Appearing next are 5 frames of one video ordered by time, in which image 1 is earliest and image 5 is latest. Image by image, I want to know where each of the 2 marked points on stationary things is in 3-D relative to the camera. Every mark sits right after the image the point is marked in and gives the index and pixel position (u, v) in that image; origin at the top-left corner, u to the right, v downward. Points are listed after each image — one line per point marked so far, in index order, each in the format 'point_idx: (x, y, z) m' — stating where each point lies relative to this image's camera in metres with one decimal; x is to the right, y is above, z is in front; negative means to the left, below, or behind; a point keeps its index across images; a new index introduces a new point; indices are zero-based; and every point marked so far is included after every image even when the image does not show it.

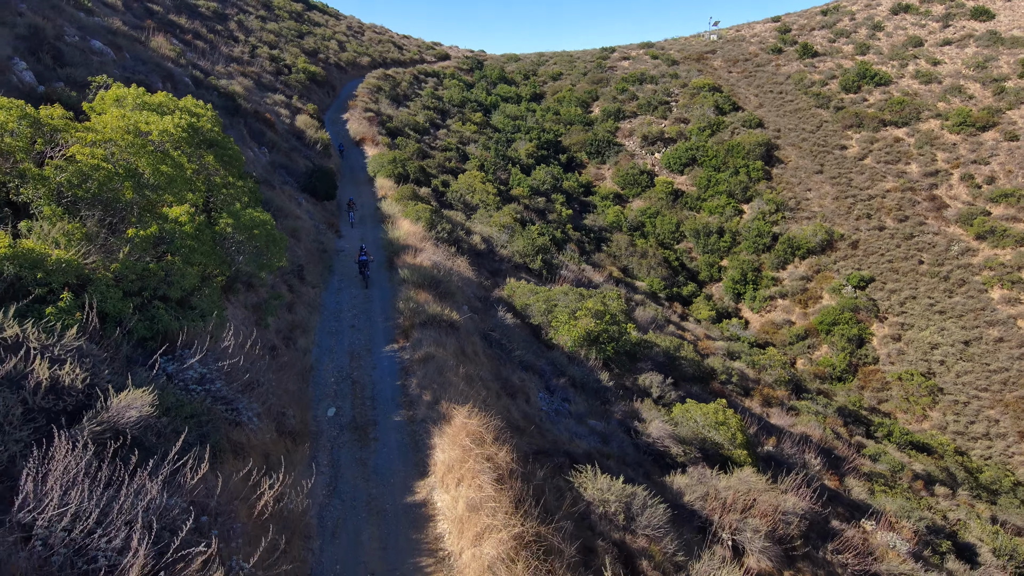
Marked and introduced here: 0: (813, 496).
0: (+6.0, -4.2, +11.7) m
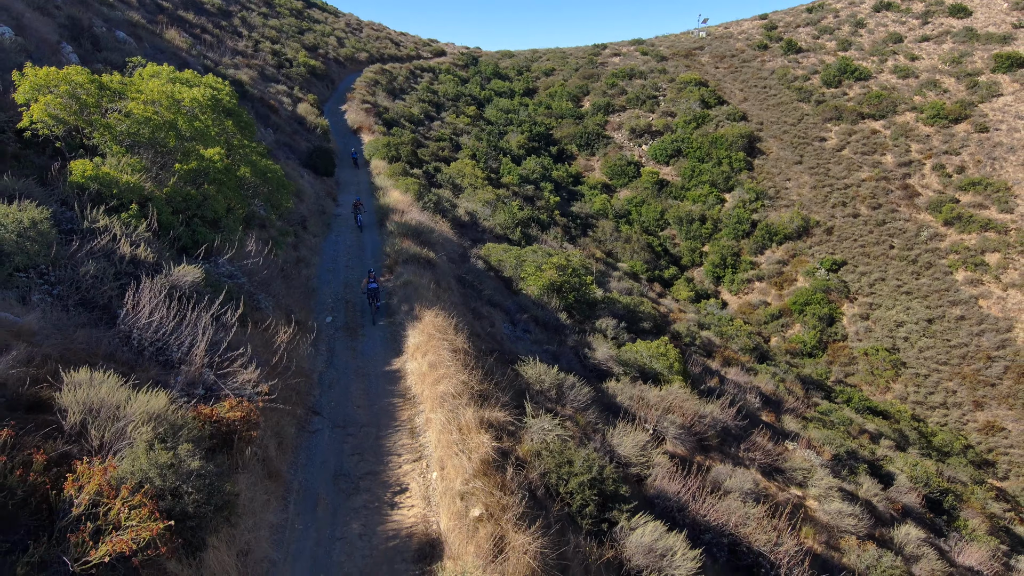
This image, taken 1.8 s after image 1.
0: (+5.3, -3.0, +13.8) m
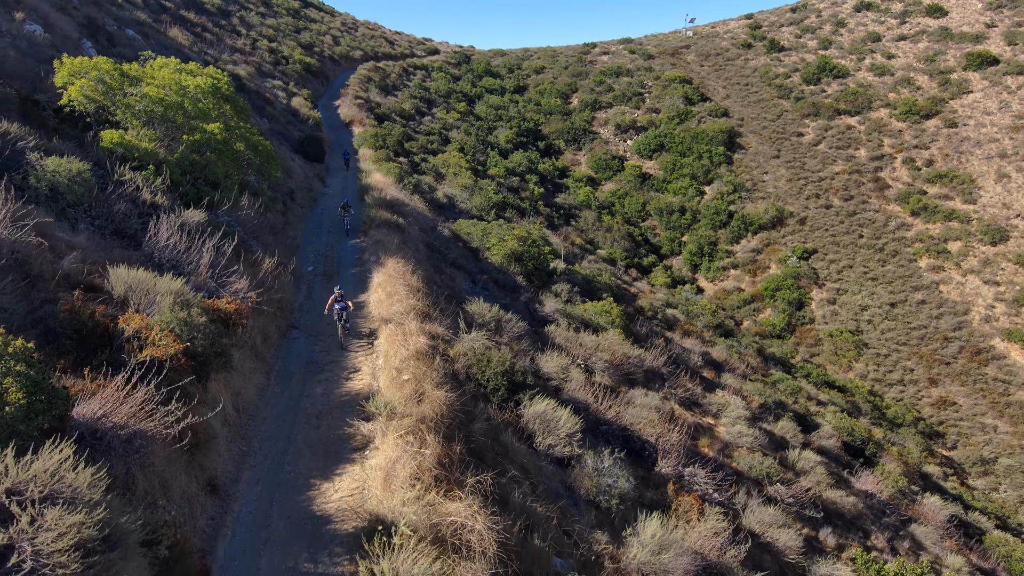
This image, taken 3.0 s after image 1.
0: (+4.3, -2.1, +15.9) m
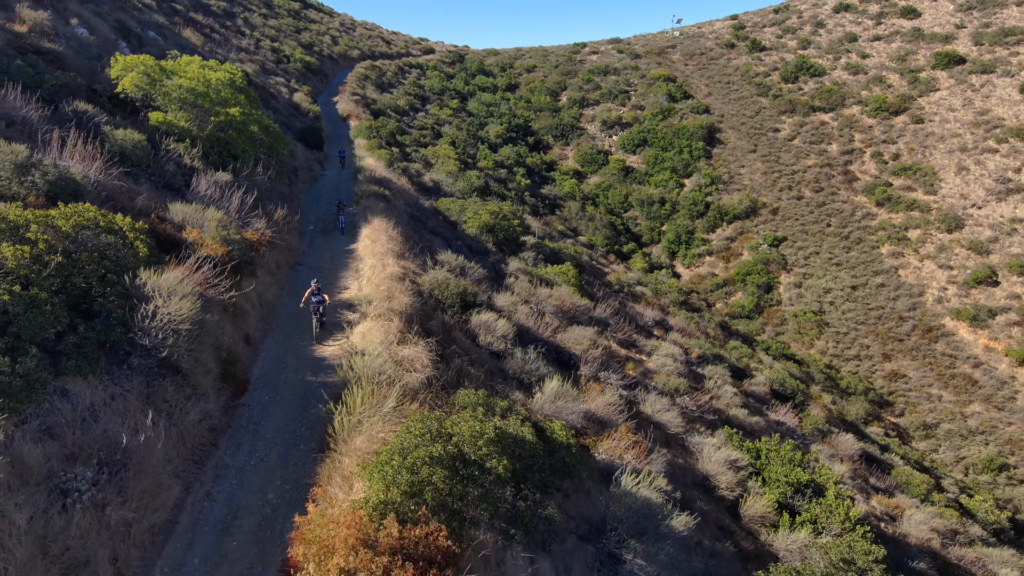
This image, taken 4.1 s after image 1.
0: (+3.4, -1.0, +18.7) m
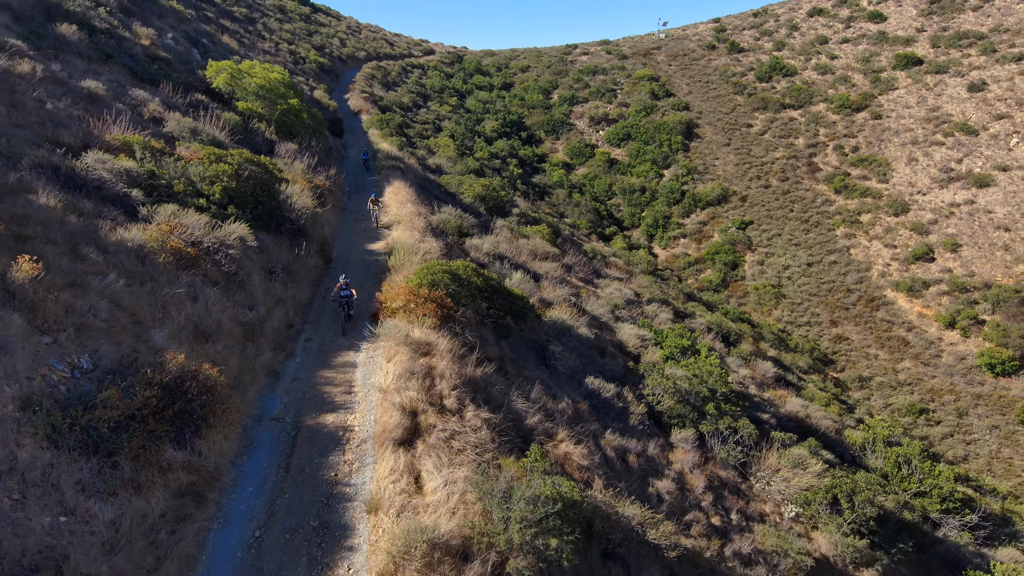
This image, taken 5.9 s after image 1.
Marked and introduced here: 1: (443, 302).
0: (+2.9, +0.8, +23.8) m
1: (-1.1, -0.2, +9.8) m
